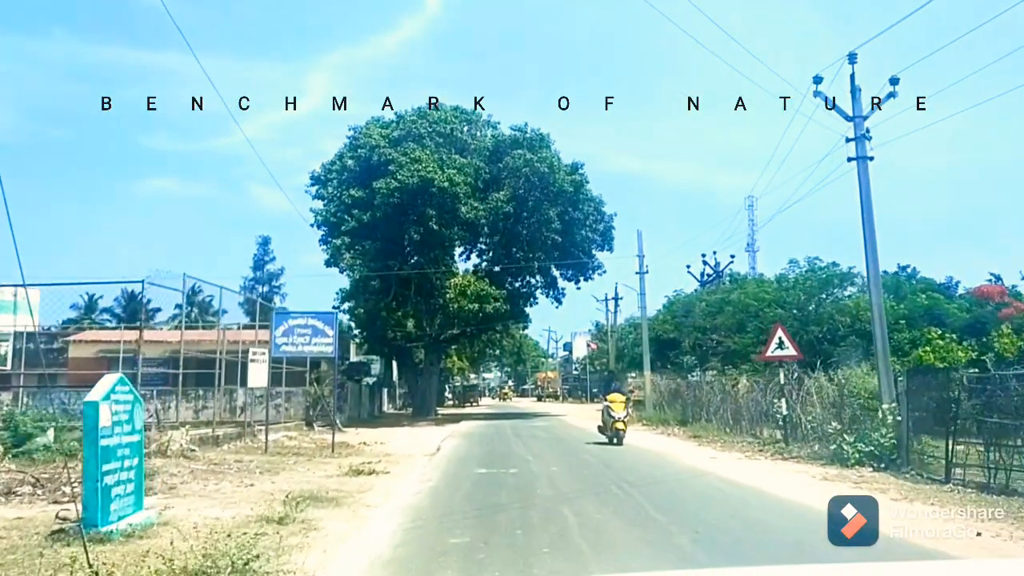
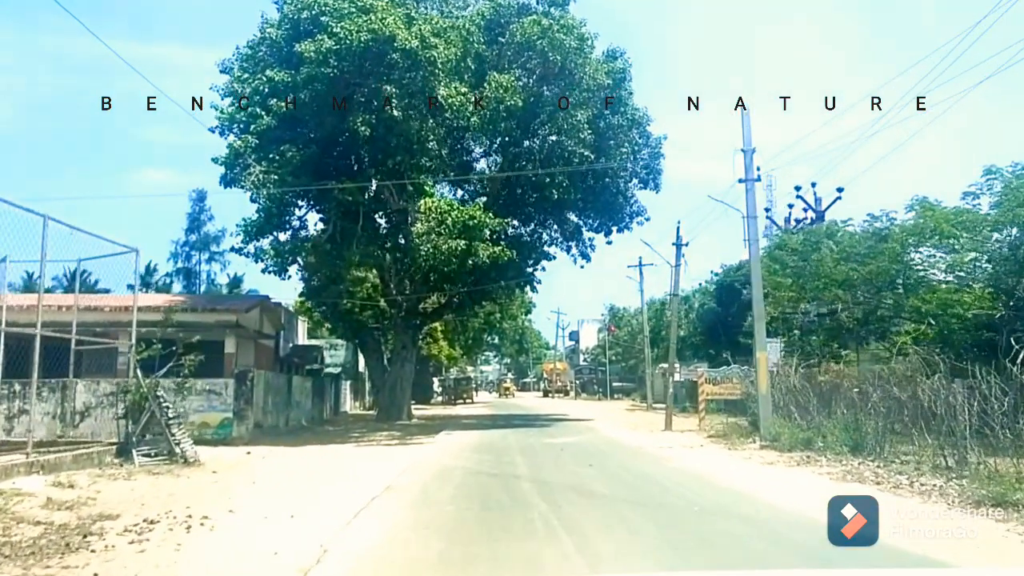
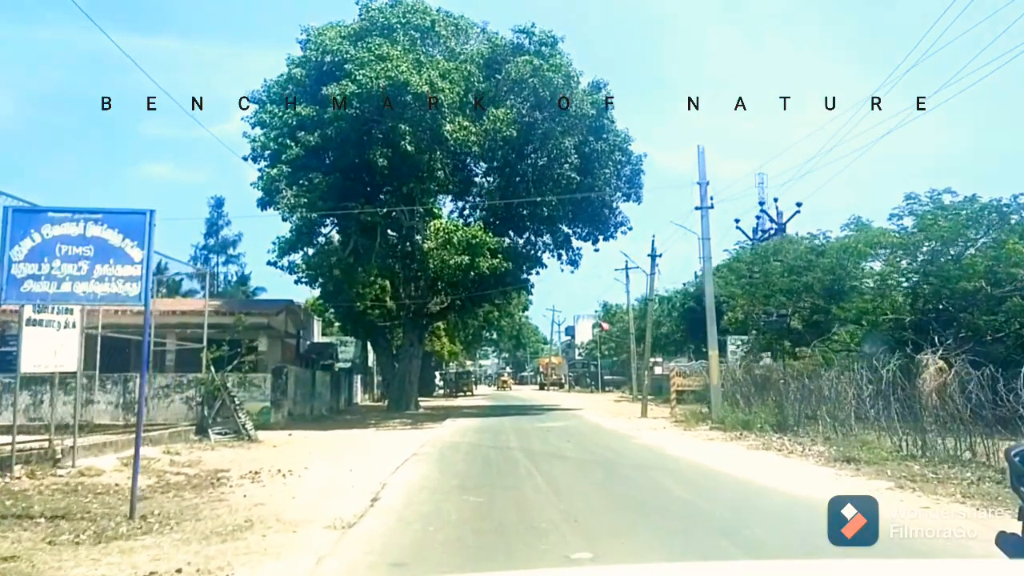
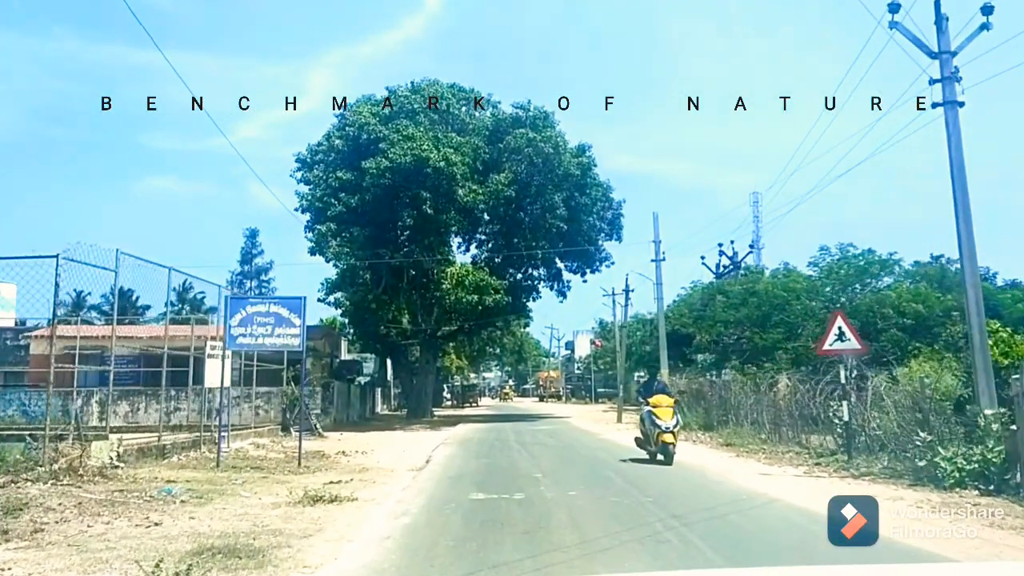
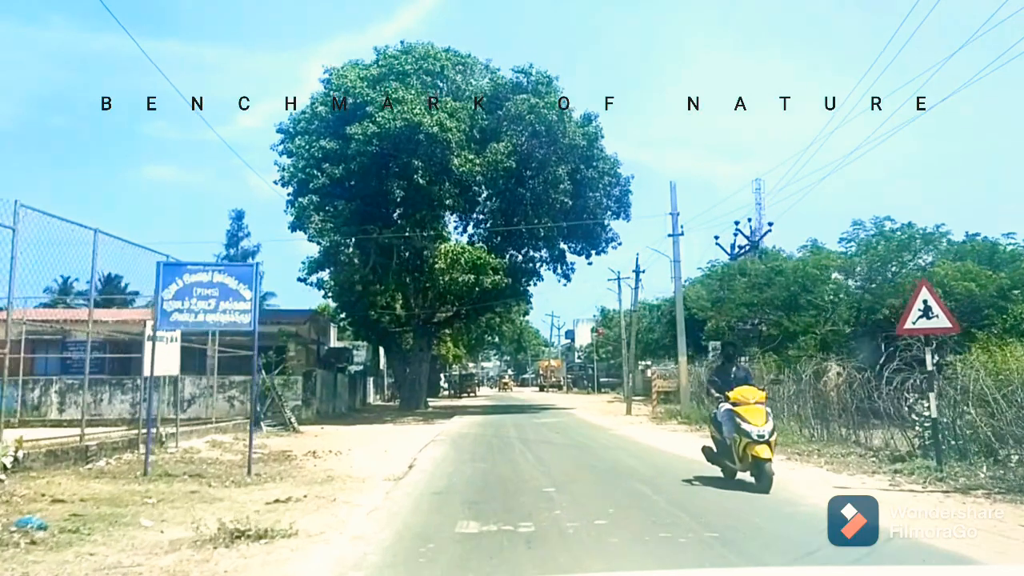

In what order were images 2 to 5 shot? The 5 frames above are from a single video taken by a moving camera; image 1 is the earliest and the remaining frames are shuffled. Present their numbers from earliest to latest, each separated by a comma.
4, 5, 3, 2
